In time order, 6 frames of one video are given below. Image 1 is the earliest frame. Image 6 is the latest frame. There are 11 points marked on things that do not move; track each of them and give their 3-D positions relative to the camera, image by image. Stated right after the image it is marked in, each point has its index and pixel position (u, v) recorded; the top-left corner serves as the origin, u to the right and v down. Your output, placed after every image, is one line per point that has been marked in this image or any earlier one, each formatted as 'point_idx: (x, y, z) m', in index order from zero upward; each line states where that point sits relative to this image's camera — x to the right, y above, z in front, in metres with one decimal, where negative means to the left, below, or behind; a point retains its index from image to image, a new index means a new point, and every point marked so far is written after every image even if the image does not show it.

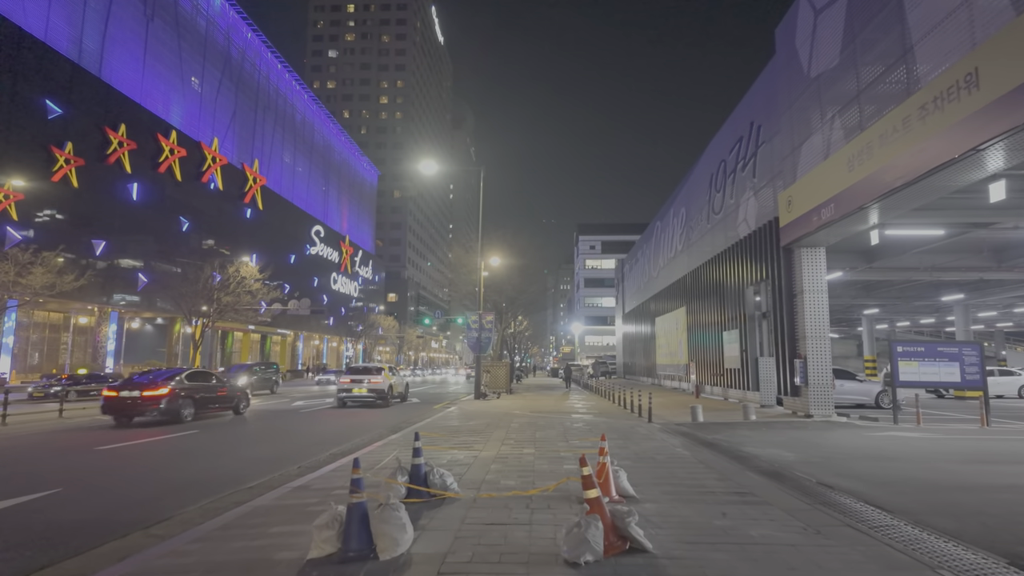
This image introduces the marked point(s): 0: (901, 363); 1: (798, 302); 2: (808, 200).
0: (+10.9, -2.1, +16.8) m
1: (+8.3, -0.4, +17.3) m
2: (+7.8, +2.4, +15.8) m
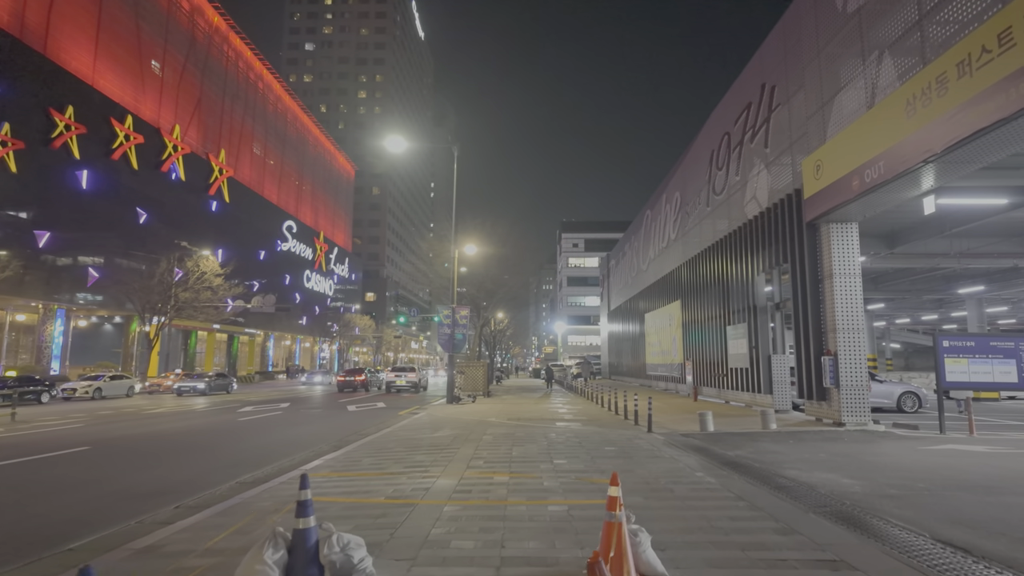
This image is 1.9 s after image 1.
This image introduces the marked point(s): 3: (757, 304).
0: (+10.3, -1.7, +14.1) m
1: (+7.6, 0.0, +14.5) m
2: (+7.2, +2.8, +13.0) m
3: (+7.6, -0.5, +18.8) m
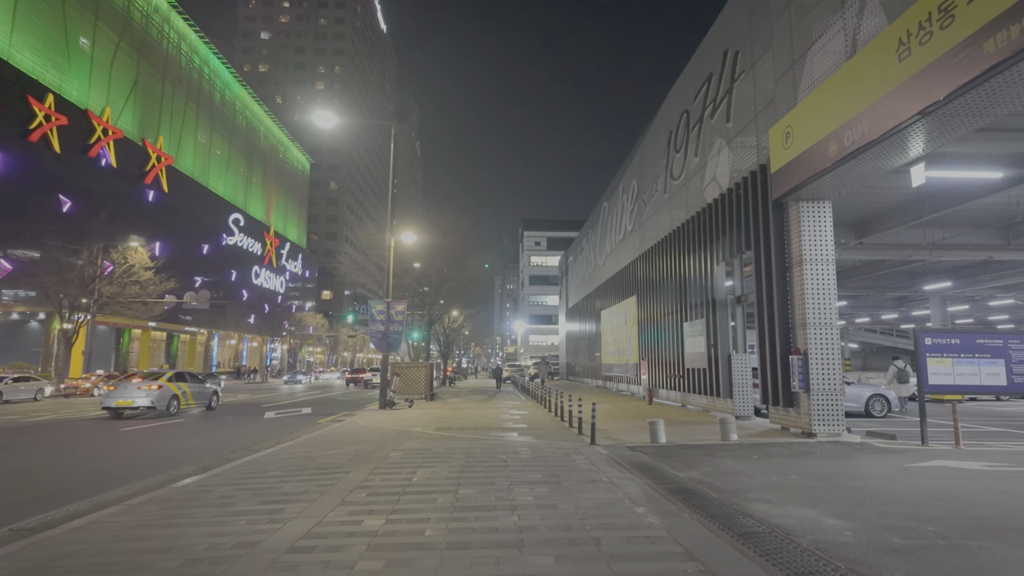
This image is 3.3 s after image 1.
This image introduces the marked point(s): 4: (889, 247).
0: (+8.6, -1.5, +12.3) m
1: (+6.0, +0.2, +12.6) m
2: (+5.7, +3.0, +11.1) m
3: (+5.7, -0.3, +16.8) m
4: (+12.1, +1.4, +19.3) m
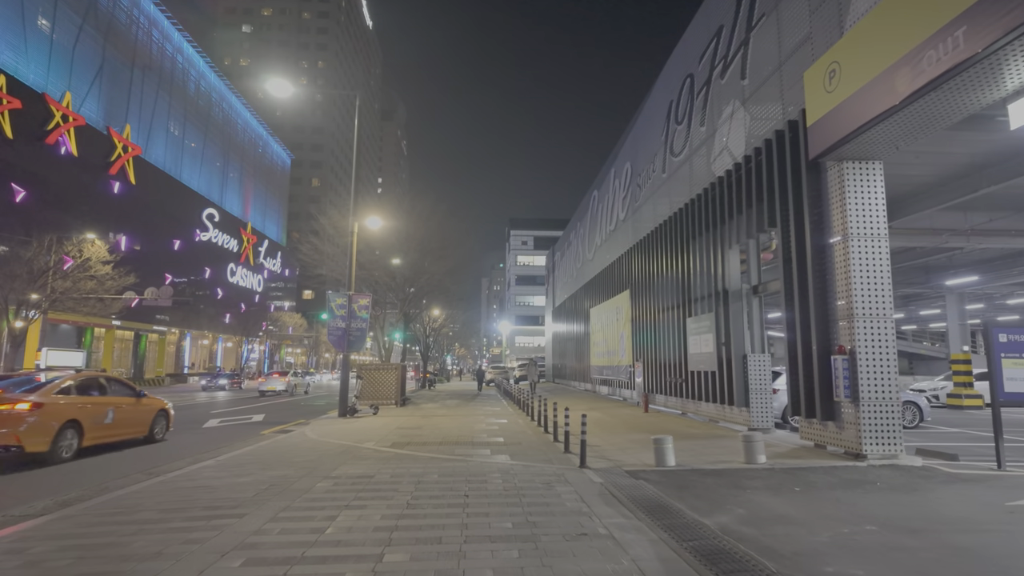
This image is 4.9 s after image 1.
0: (+8.1, -1.2, +9.8) m
1: (+5.4, +0.5, +10.0) m
2: (+5.2, +3.3, +8.5) m
3: (+5.1, 0.0, +14.3) m
4: (+11.5, +1.6, +16.8) m
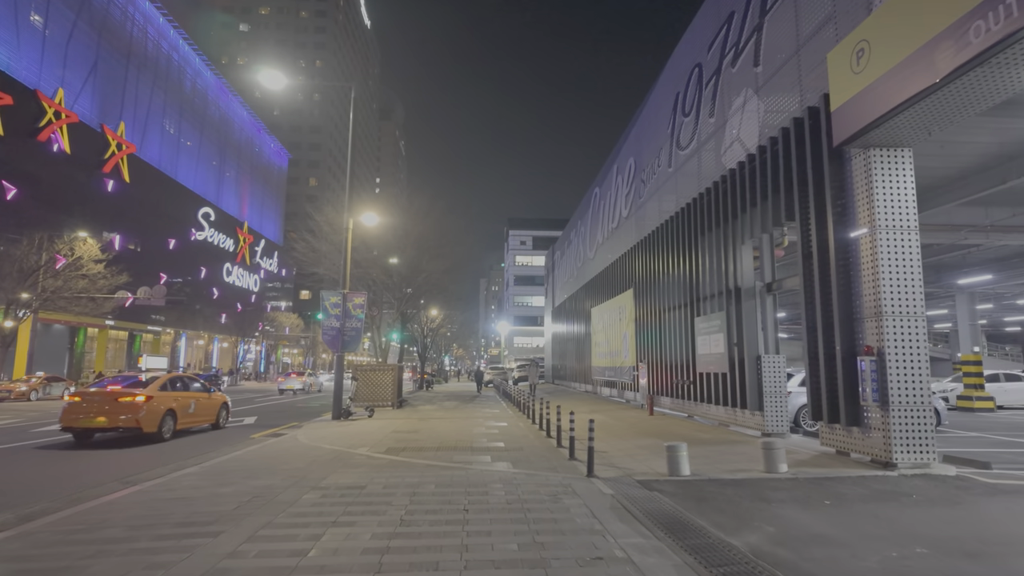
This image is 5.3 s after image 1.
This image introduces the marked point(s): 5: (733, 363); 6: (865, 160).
0: (+8.1, -1.2, +9.2) m
1: (+5.5, +0.6, +9.4) m
2: (+5.3, +3.4, +7.9) m
3: (+5.1, +0.1, +13.6) m
4: (+11.5, +1.6, +16.2) m
5: (+5.1, -1.7, +13.8) m
6: (+5.6, +2.0, +9.4) m
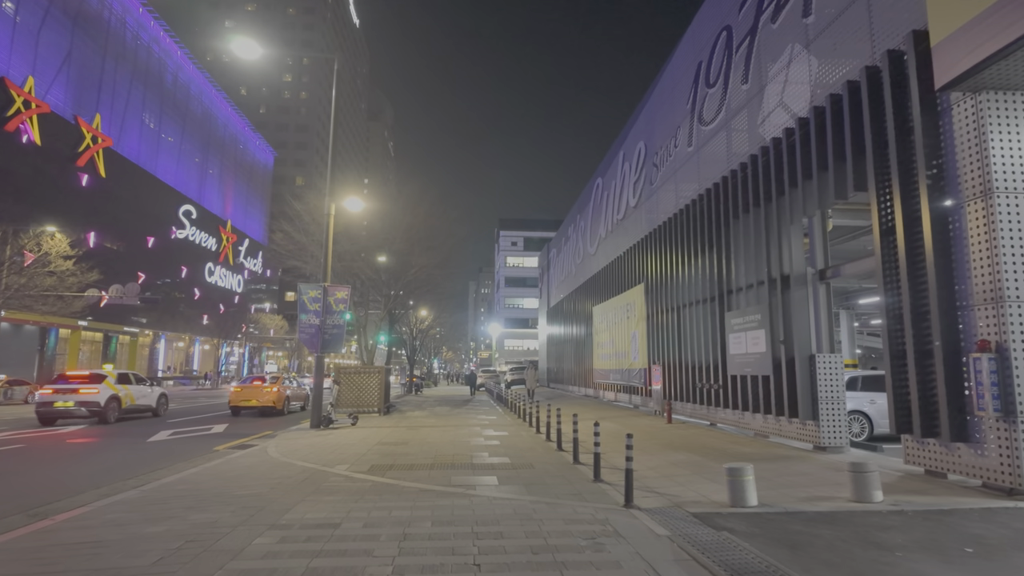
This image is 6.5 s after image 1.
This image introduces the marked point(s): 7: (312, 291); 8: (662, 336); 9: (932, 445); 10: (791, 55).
0: (+8.3, -0.9, +7.3) m
1: (+5.7, +0.8, +7.5) m
2: (+5.5, +3.6, +6.0) m
3: (+5.2, +0.3, +11.7) m
4: (+11.6, +1.8, +14.4) m
5: (+5.2, -1.5, +11.8) m
6: (+5.8, +2.2, +7.5) m
7: (-6.1, -0.1, +18.4) m
8: (+4.8, -1.5, +19.0) m
9: (+5.6, -2.1, +7.9) m
10: (+5.5, +4.6, +11.8) m
